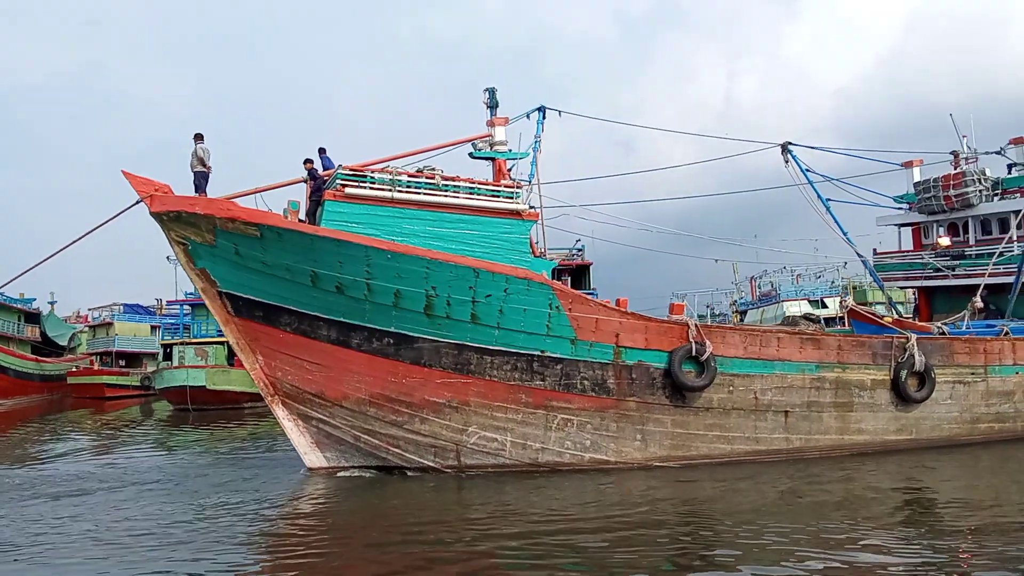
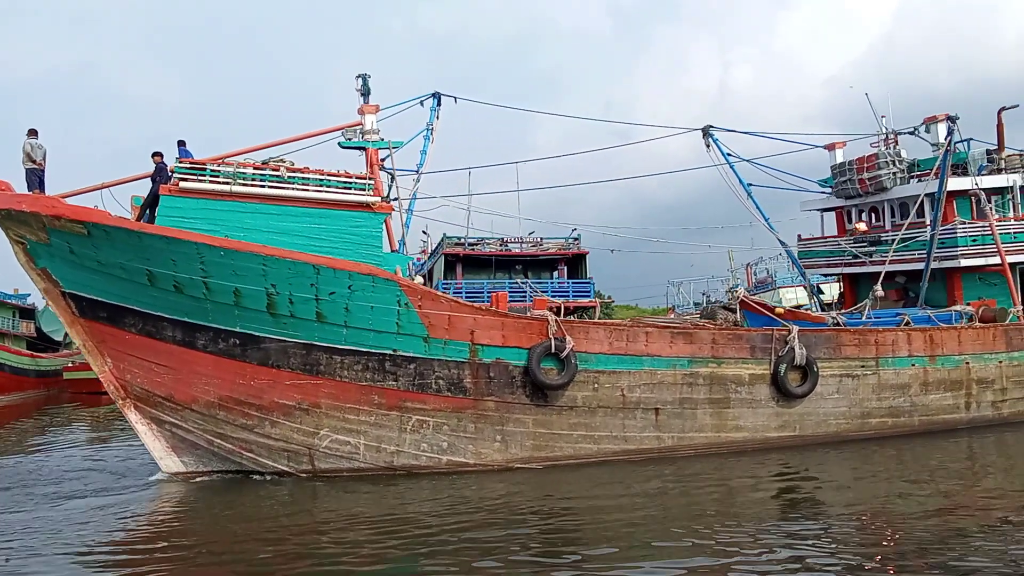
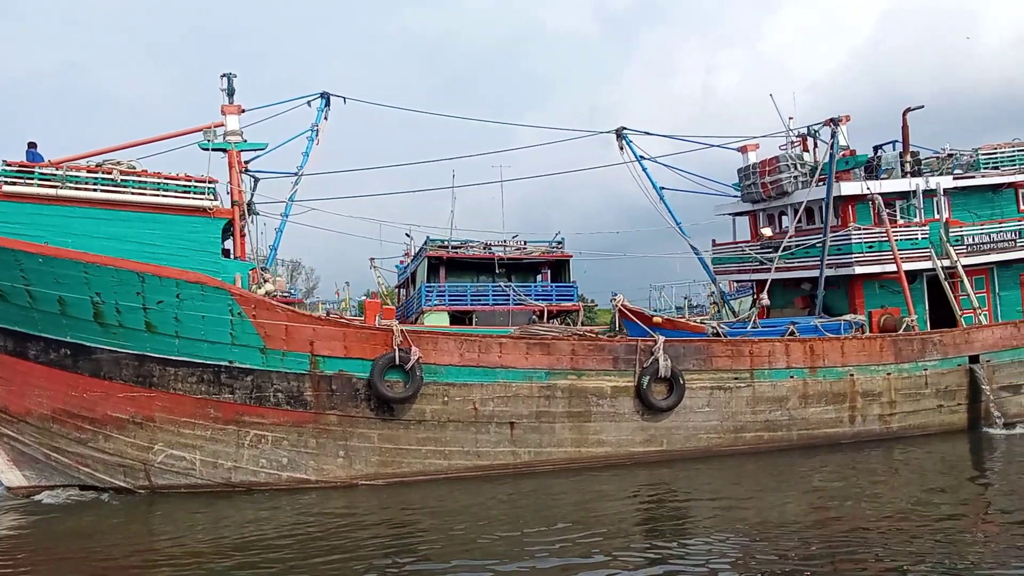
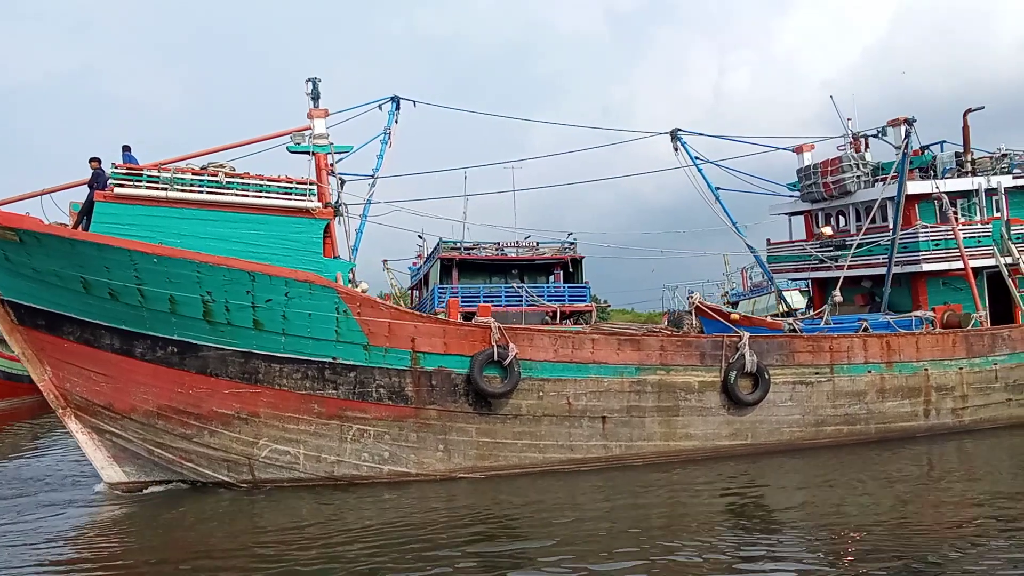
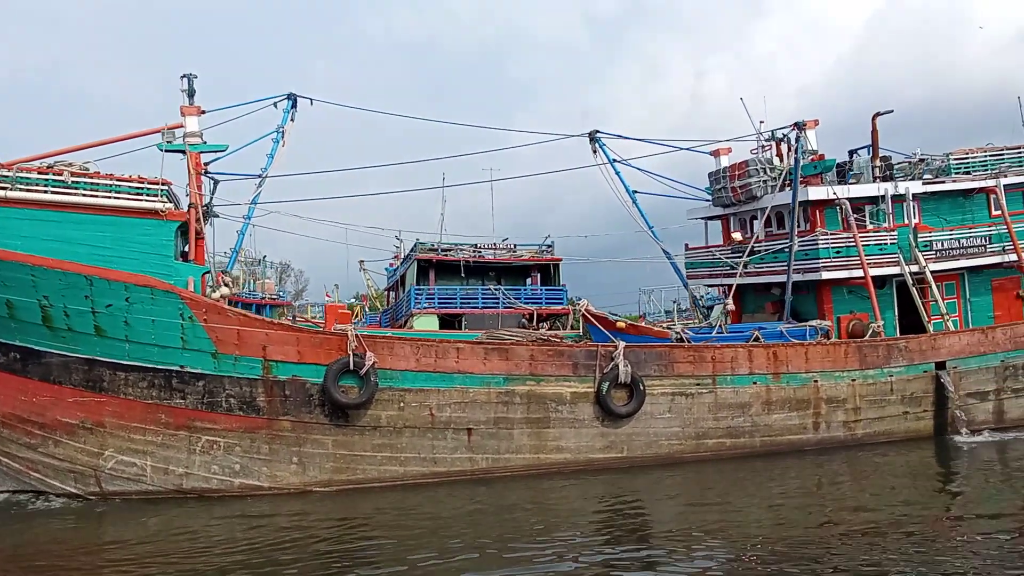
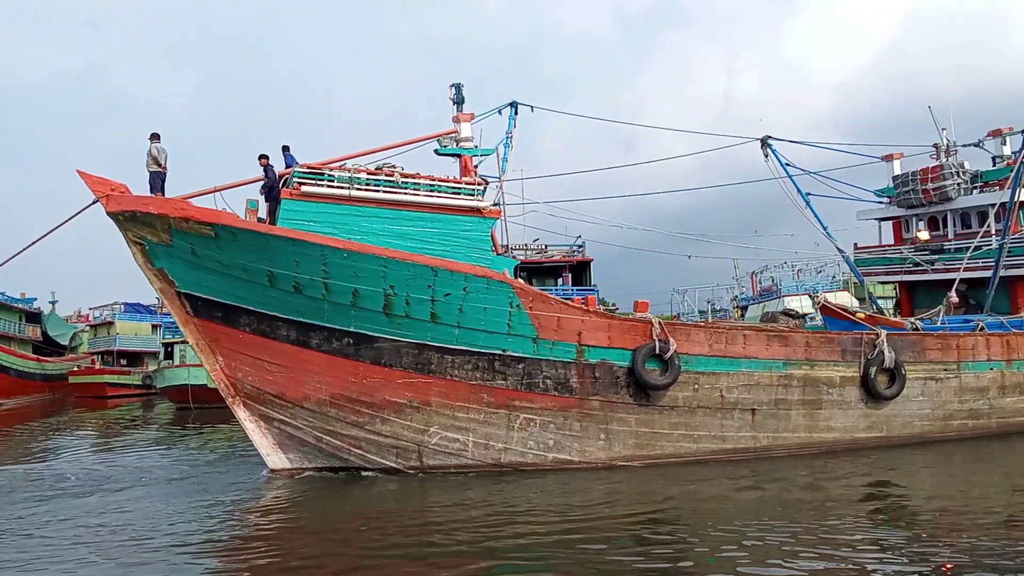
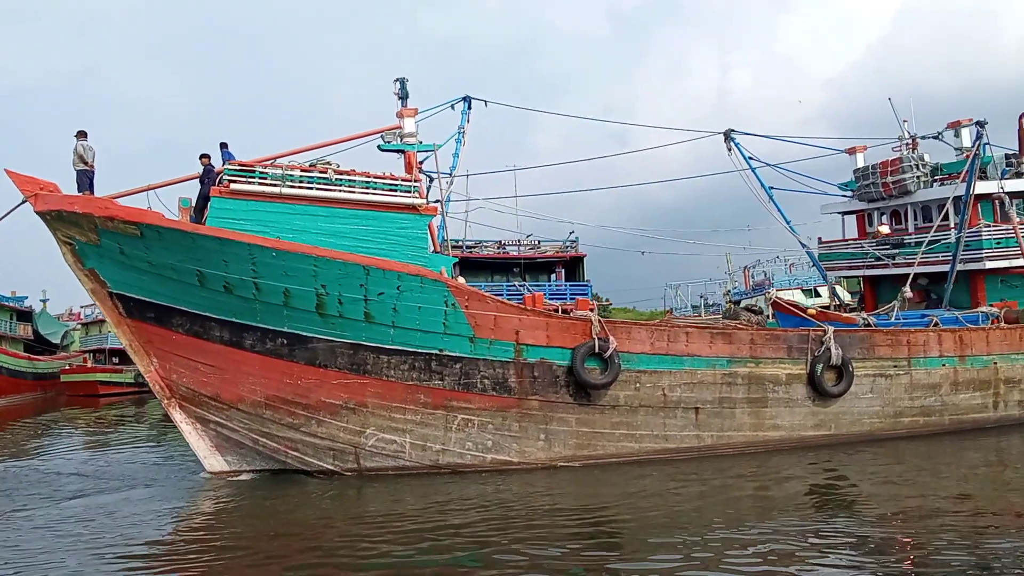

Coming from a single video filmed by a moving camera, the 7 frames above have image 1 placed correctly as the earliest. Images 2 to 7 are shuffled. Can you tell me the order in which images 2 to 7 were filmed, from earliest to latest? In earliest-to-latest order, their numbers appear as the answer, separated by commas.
6, 7, 2, 4, 3, 5
